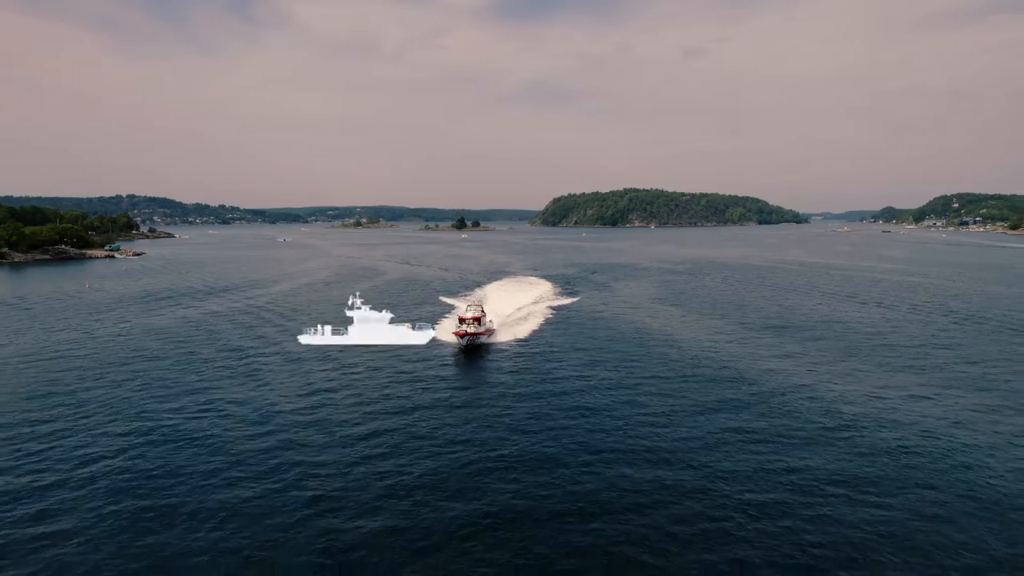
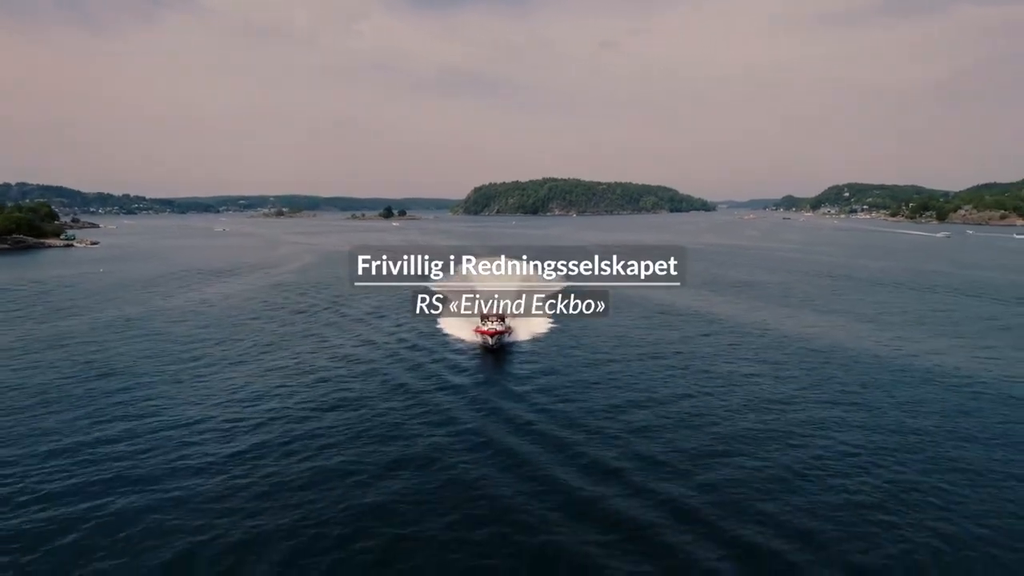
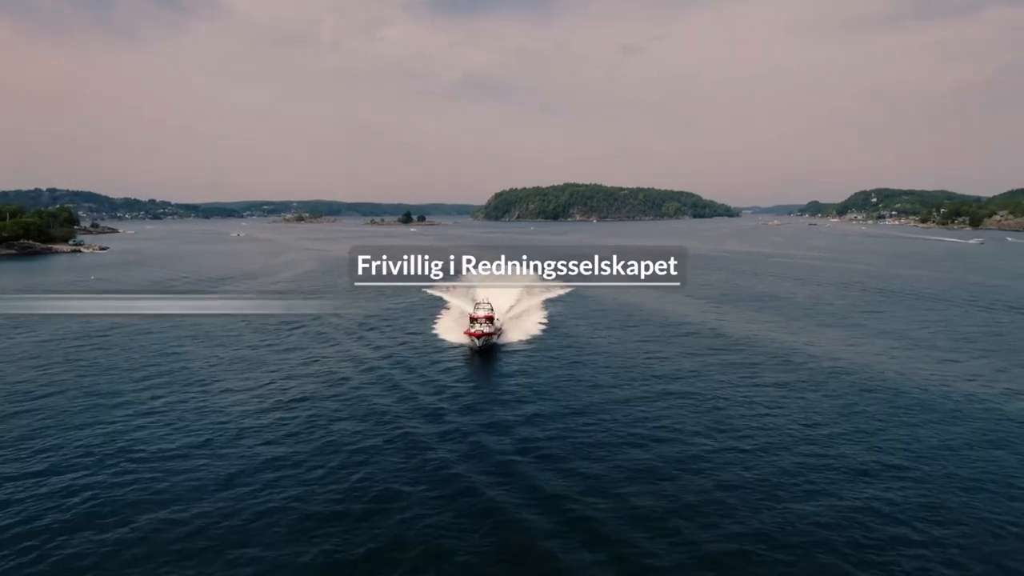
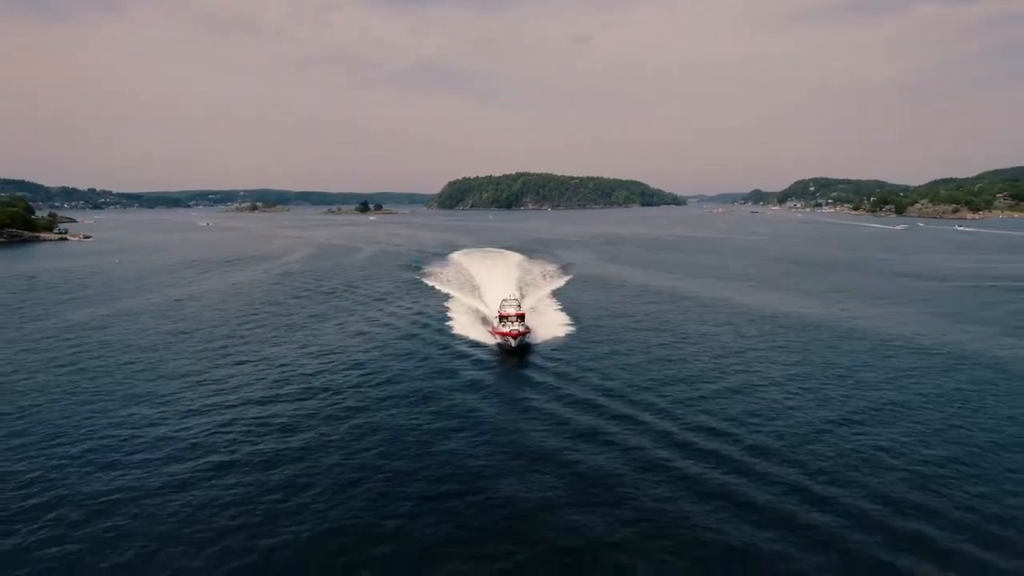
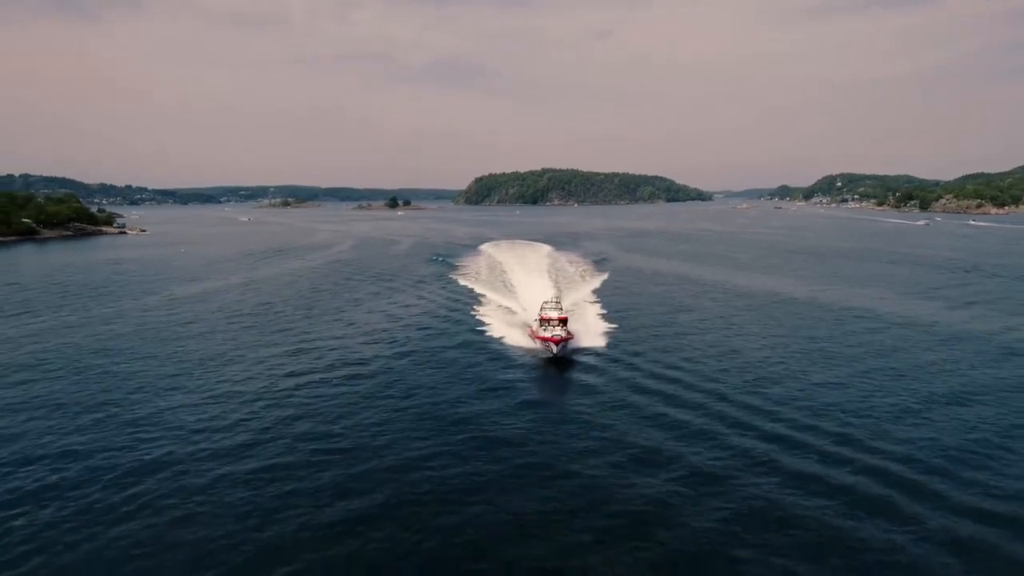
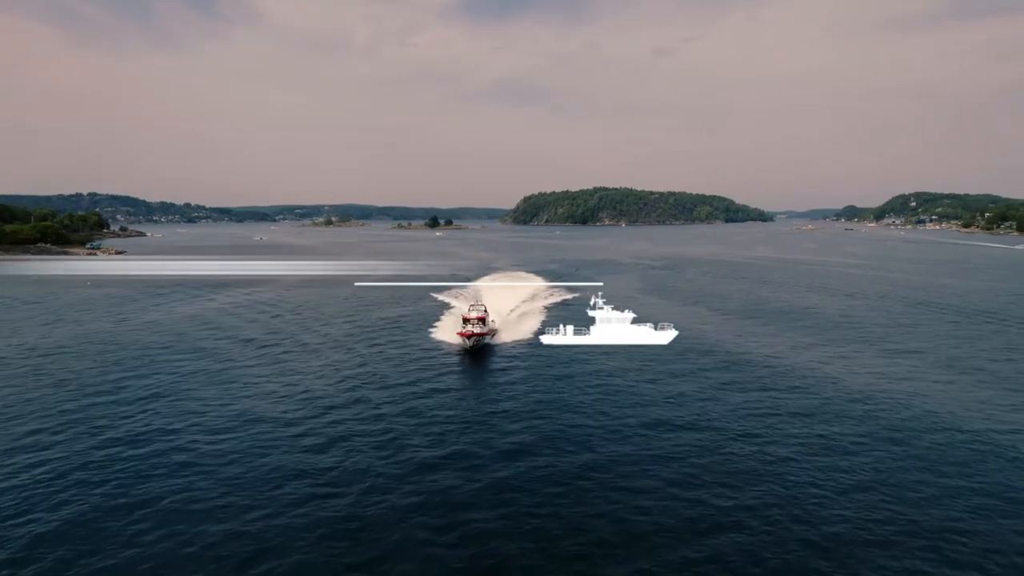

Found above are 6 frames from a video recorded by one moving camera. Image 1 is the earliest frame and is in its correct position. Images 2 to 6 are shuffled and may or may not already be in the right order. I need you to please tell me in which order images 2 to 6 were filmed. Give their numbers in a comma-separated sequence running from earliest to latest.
6, 3, 2, 4, 5
